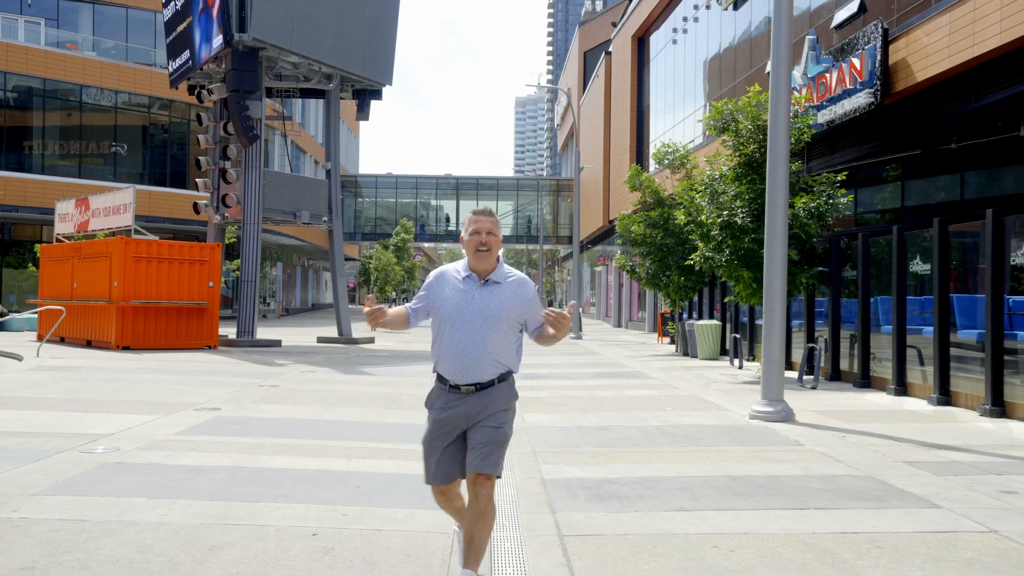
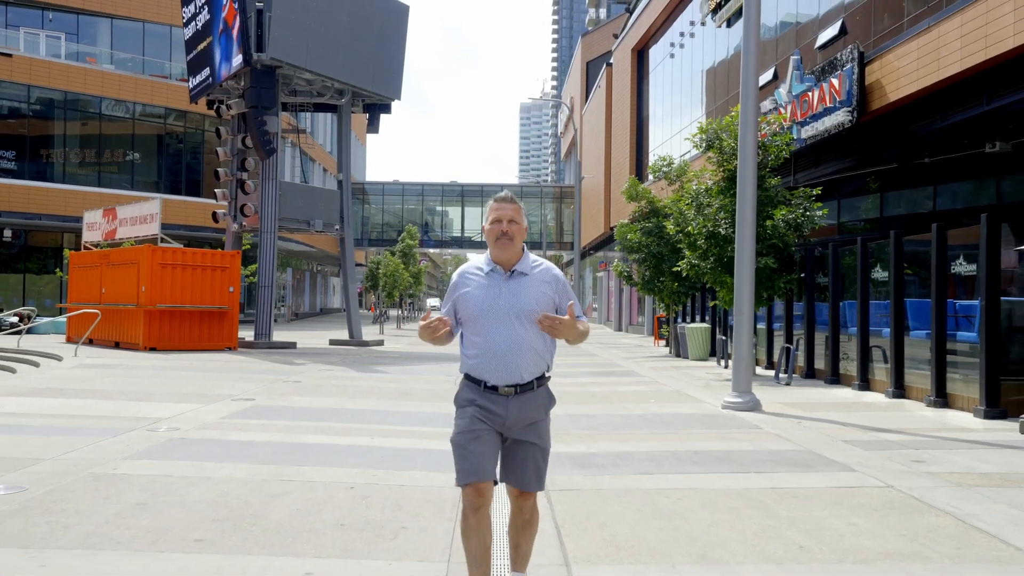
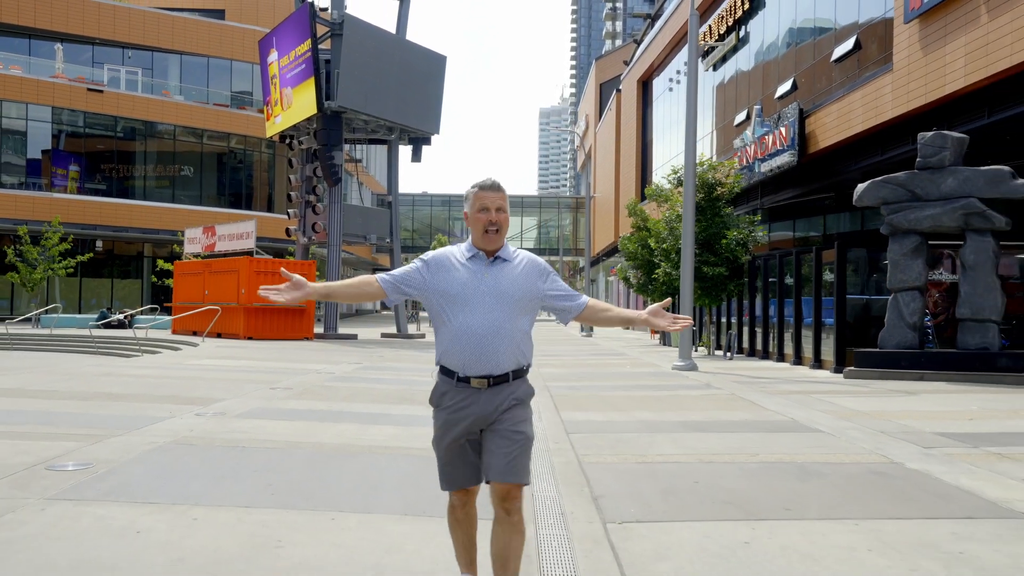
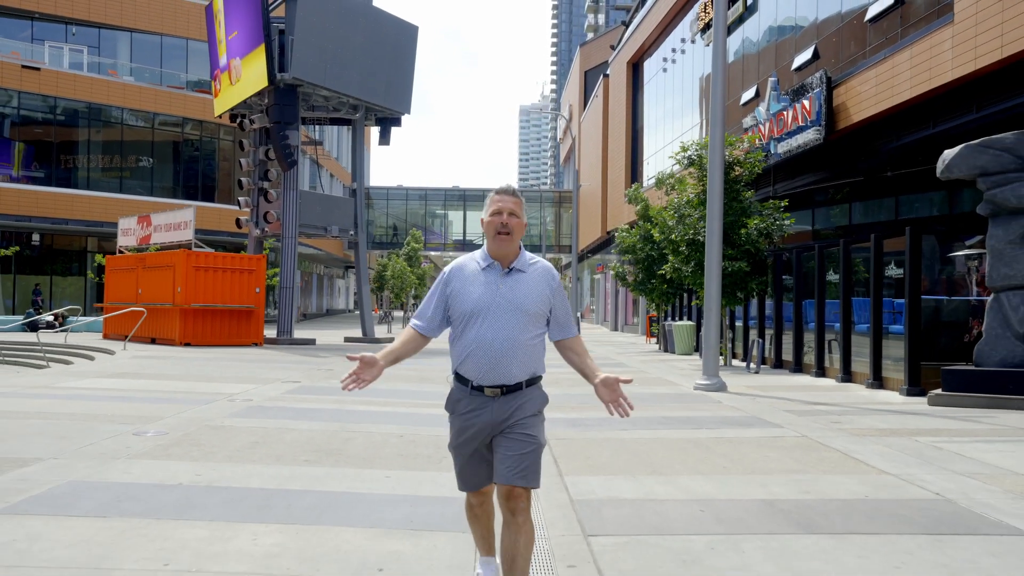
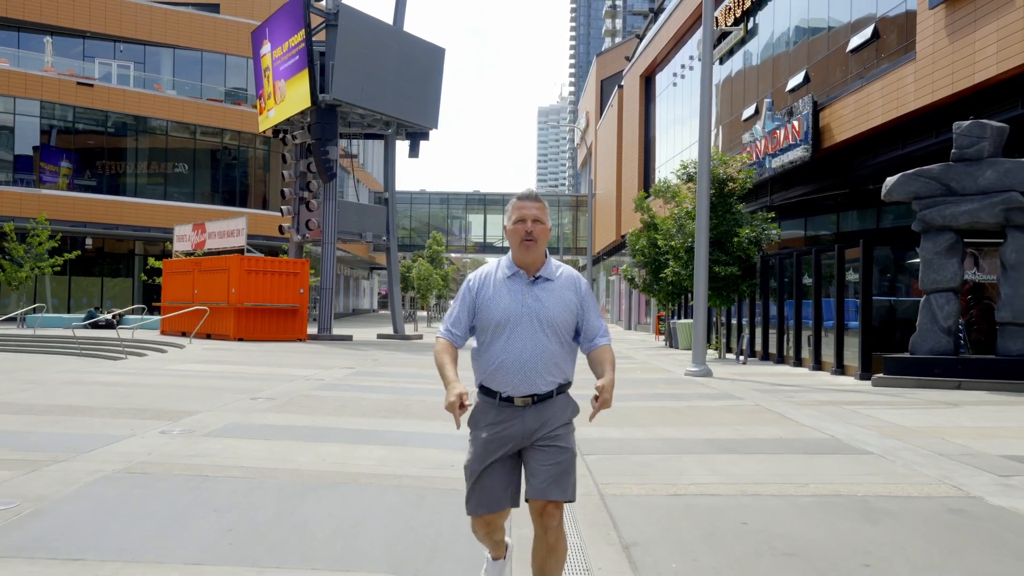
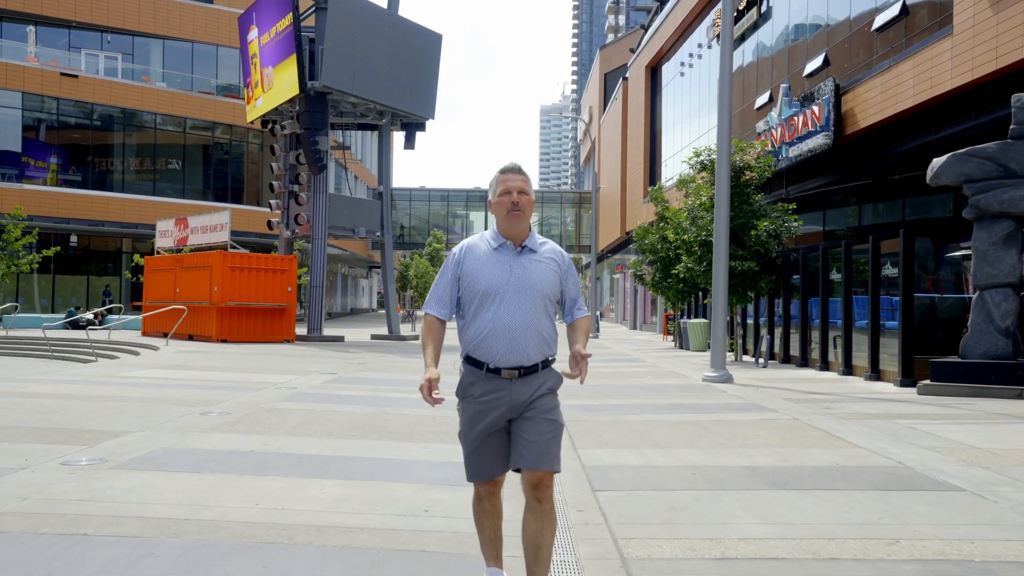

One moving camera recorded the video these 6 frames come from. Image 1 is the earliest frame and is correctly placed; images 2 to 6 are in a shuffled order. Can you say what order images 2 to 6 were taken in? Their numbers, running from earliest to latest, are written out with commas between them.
2, 4, 6, 5, 3
